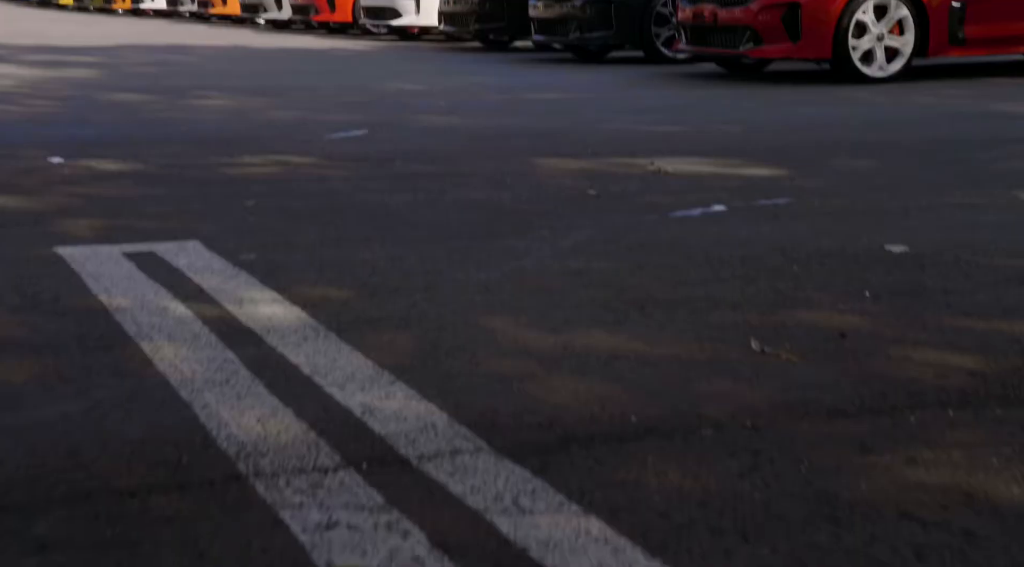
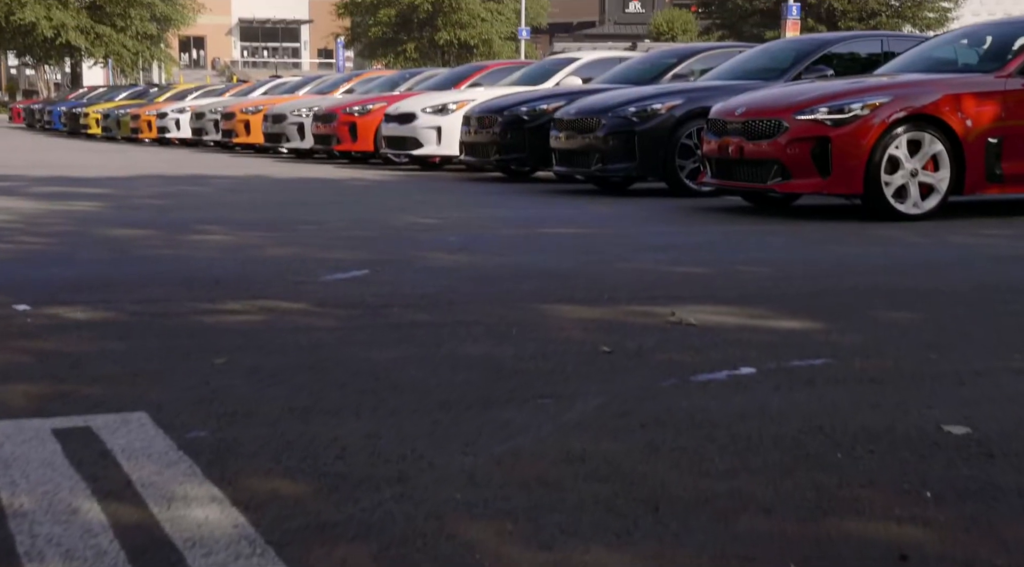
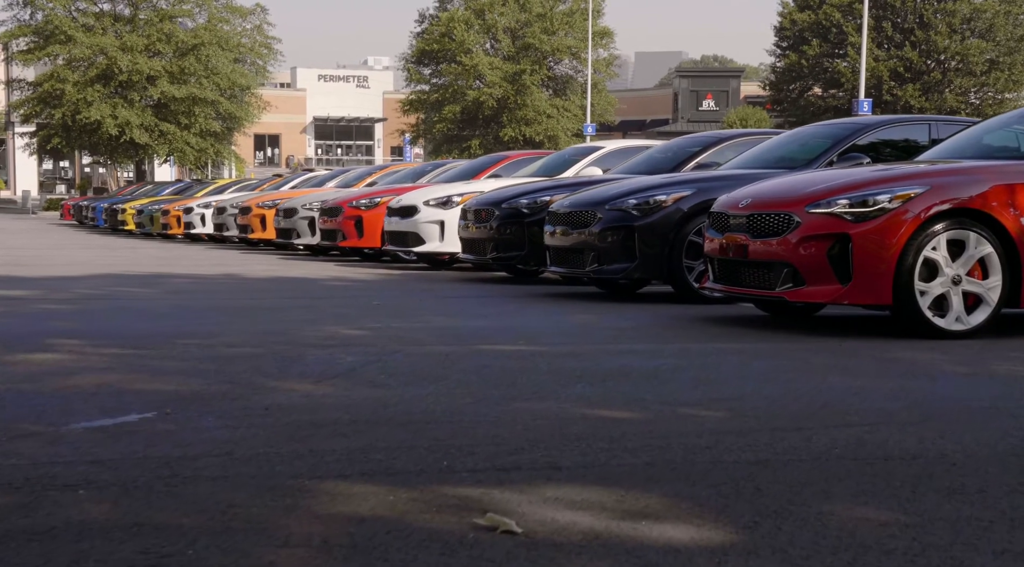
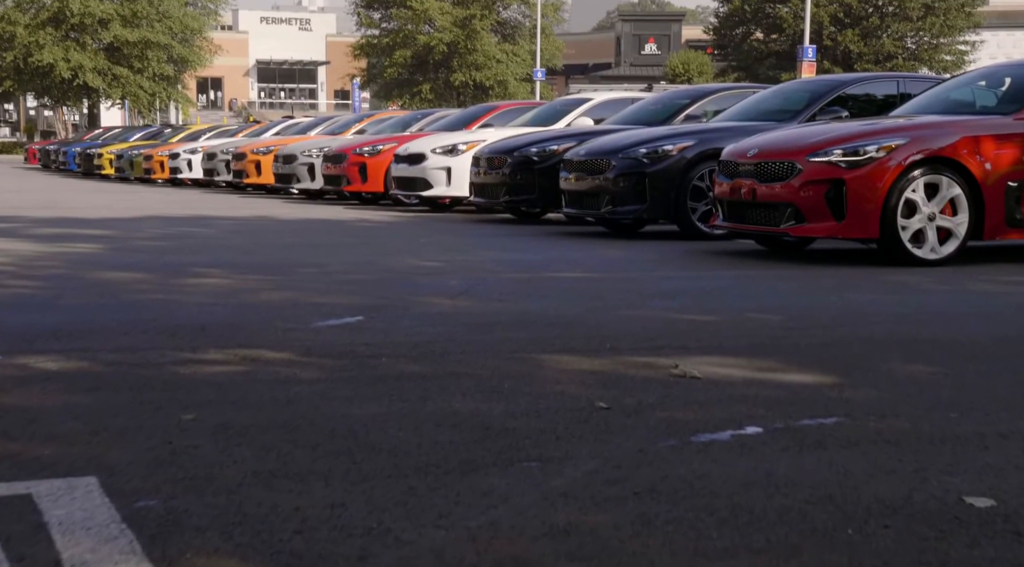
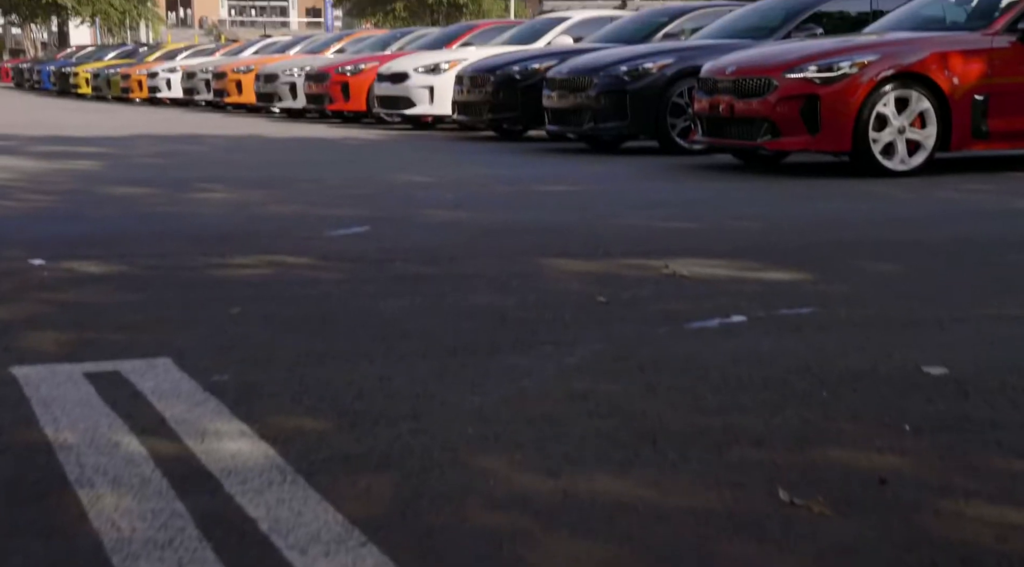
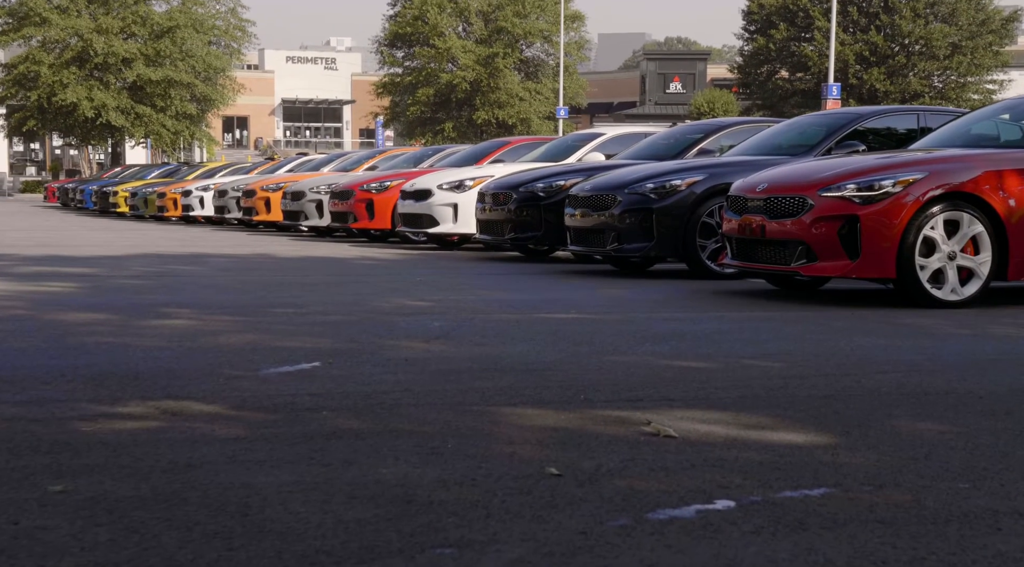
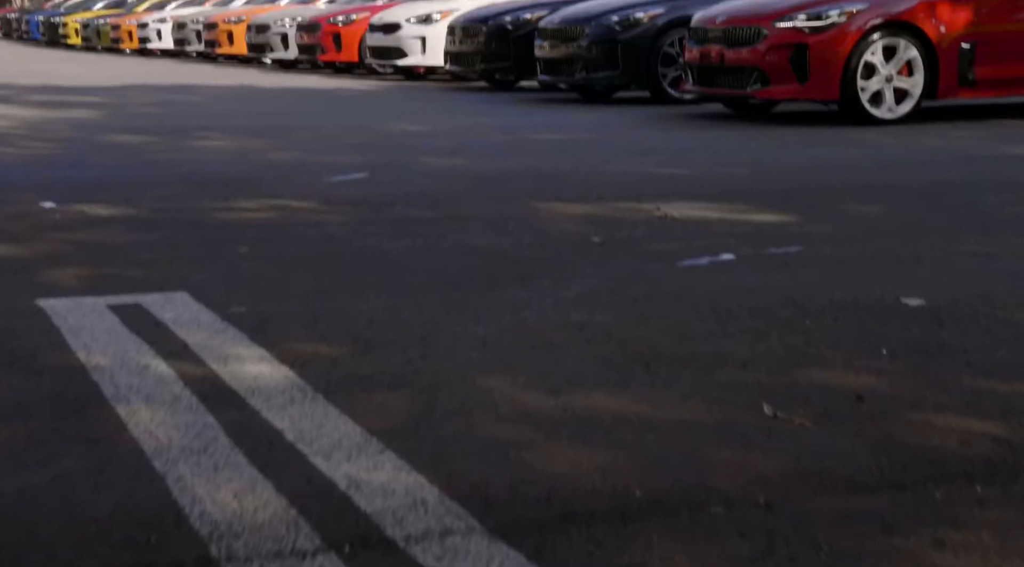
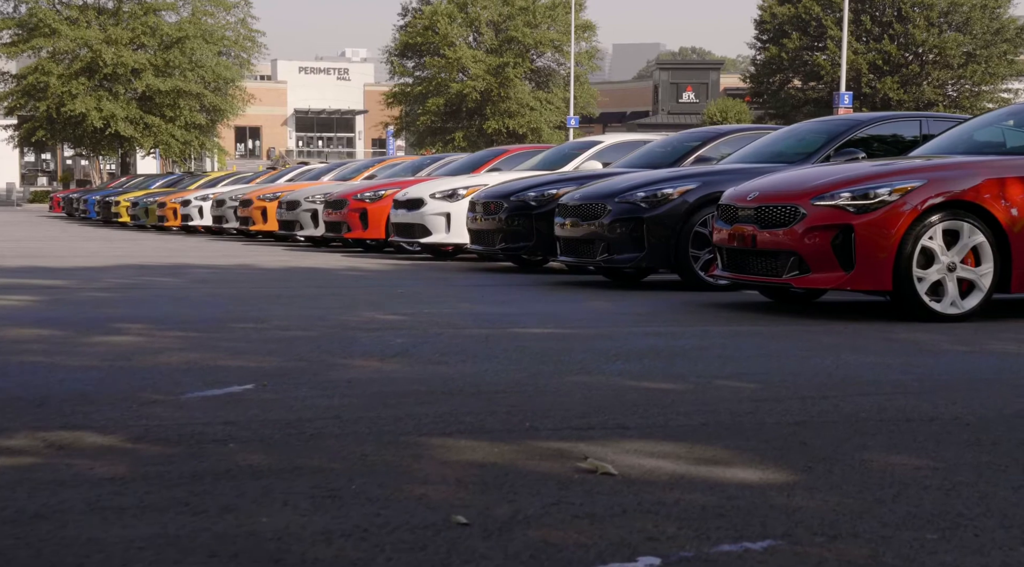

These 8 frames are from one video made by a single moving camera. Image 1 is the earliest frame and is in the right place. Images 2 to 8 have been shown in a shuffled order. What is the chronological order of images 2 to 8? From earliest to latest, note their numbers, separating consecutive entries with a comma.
7, 5, 2, 4, 6, 8, 3
